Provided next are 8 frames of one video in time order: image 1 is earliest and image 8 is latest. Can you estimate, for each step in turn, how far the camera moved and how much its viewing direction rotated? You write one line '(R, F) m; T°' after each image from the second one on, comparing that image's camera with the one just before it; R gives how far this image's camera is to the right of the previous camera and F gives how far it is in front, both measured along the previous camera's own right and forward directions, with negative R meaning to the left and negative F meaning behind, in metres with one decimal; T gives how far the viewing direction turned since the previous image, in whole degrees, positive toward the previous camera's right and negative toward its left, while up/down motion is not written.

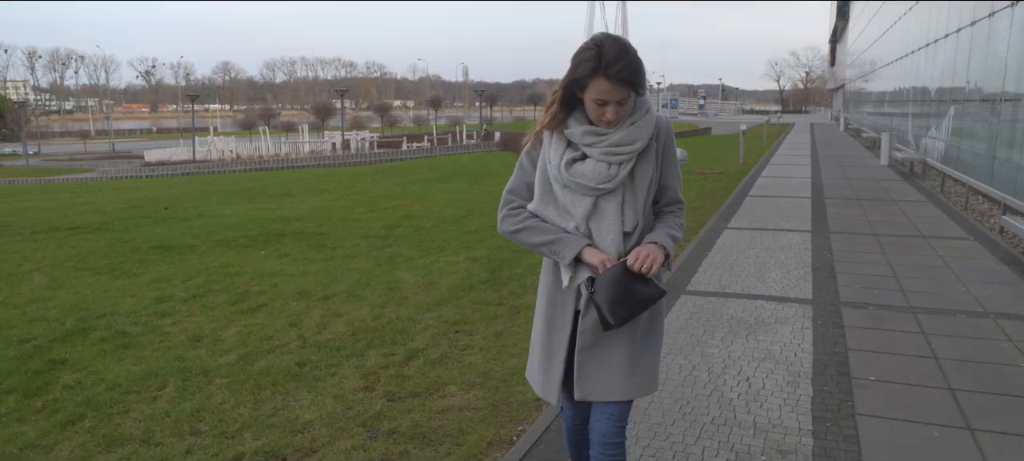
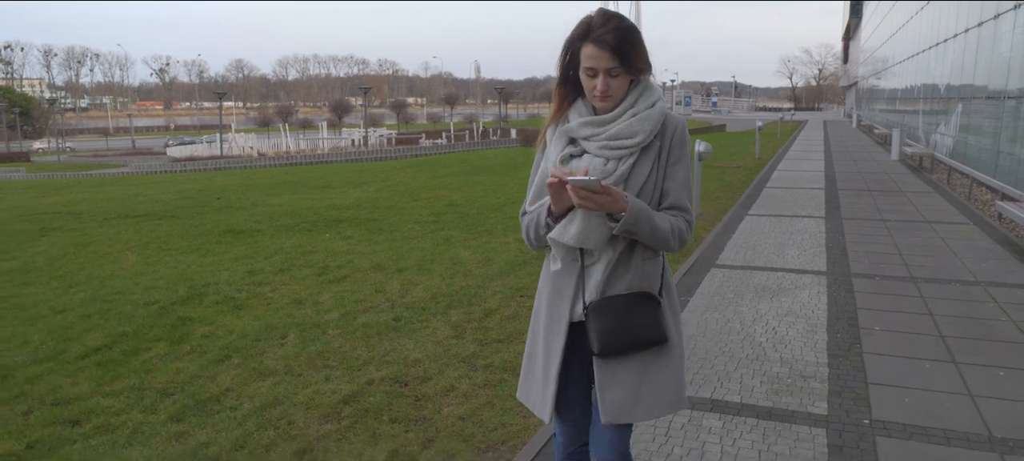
(-0.3, -0.8) m; -1°
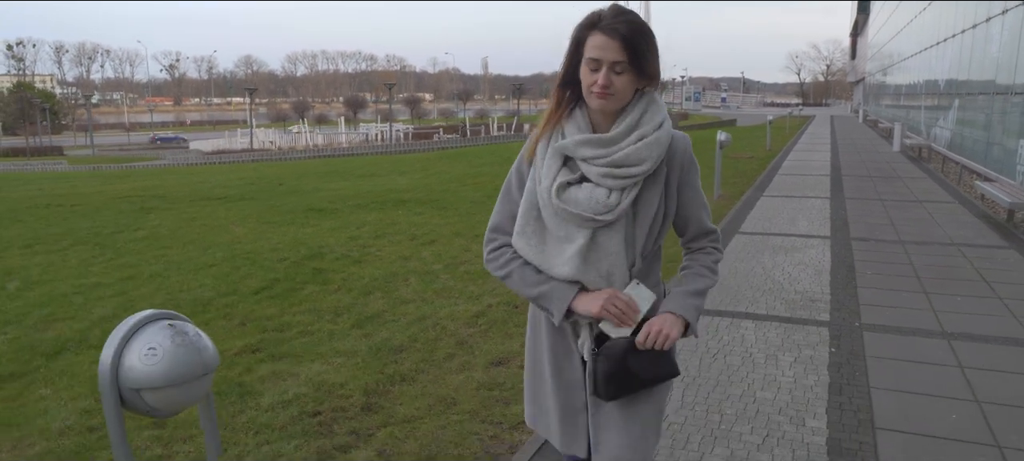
(-0.5, -1.4) m; 0°
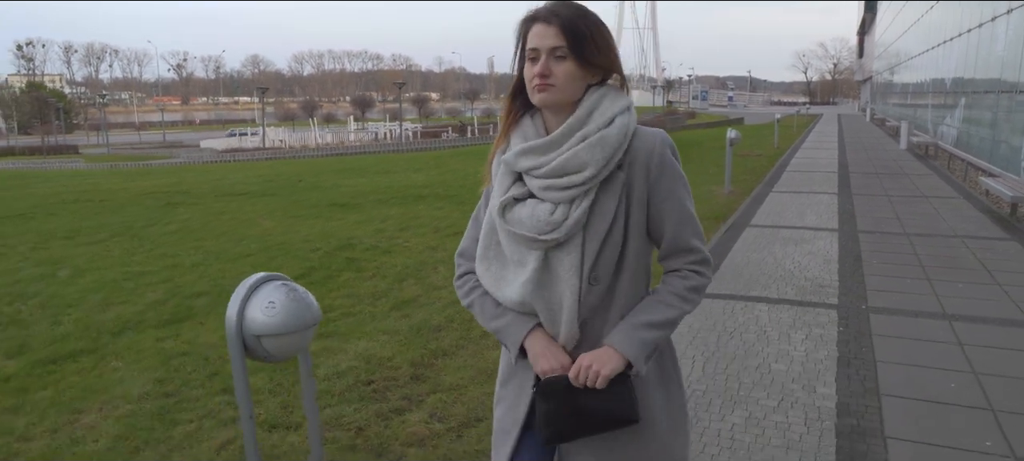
(-0.2, -0.4) m; 0°
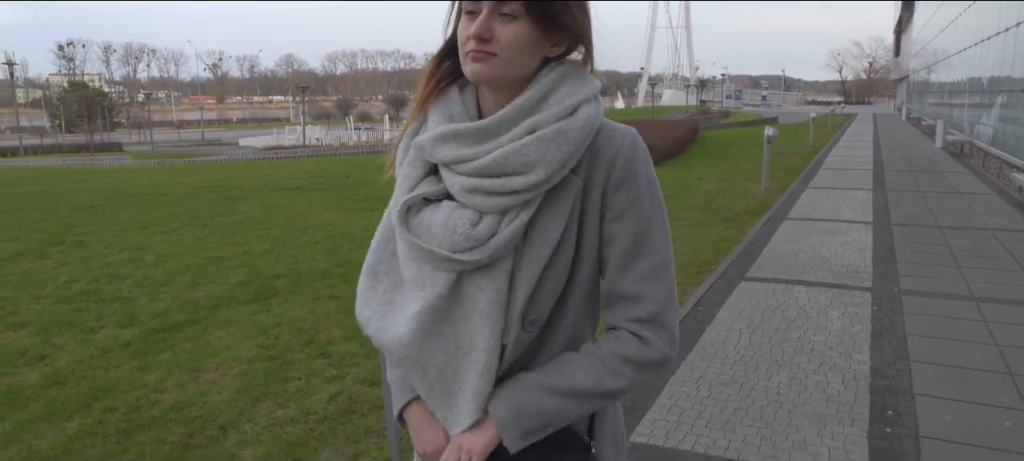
(-0.2, -0.5) m; -2°
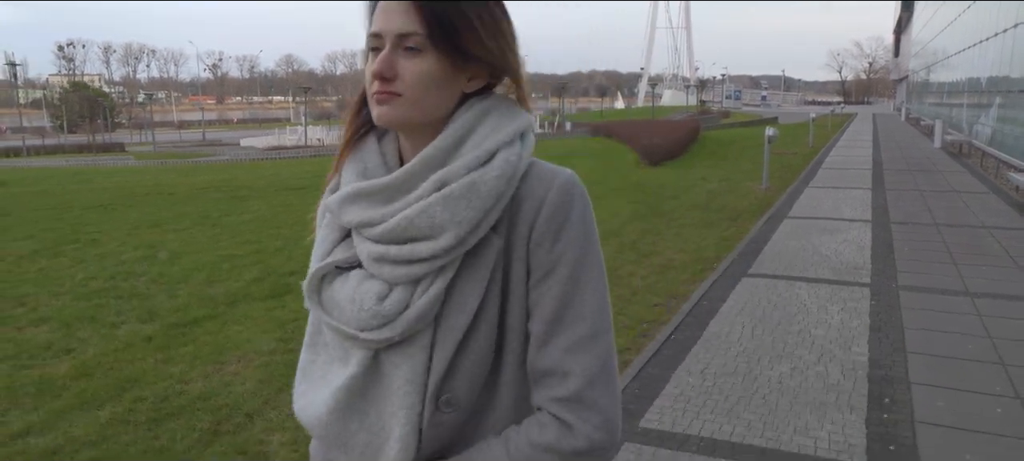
(-0.1, -0.2) m; 0°
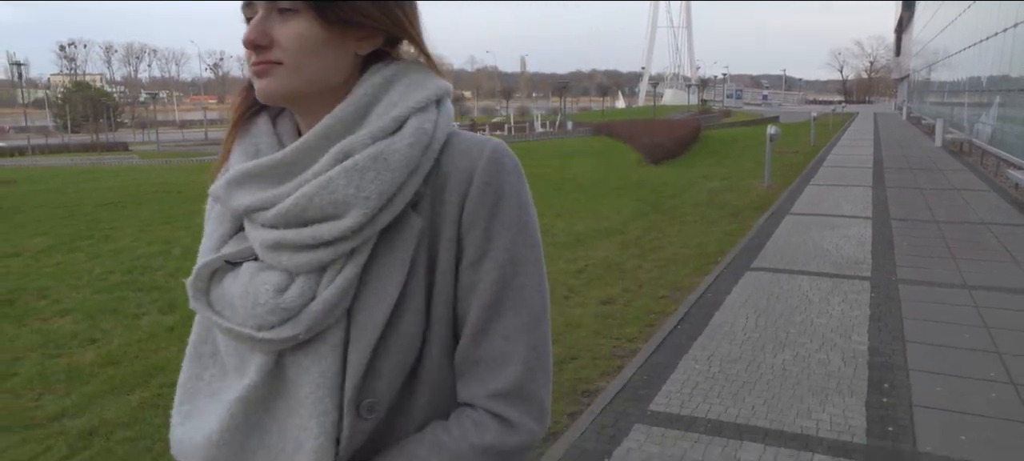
(-0.1, -0.2) m; 0°
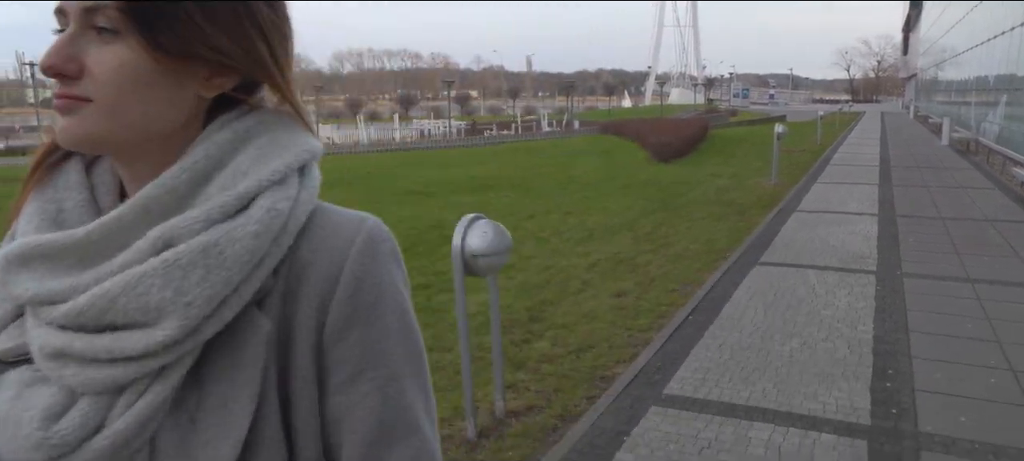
(-0.1, -0.2) m; 0°
